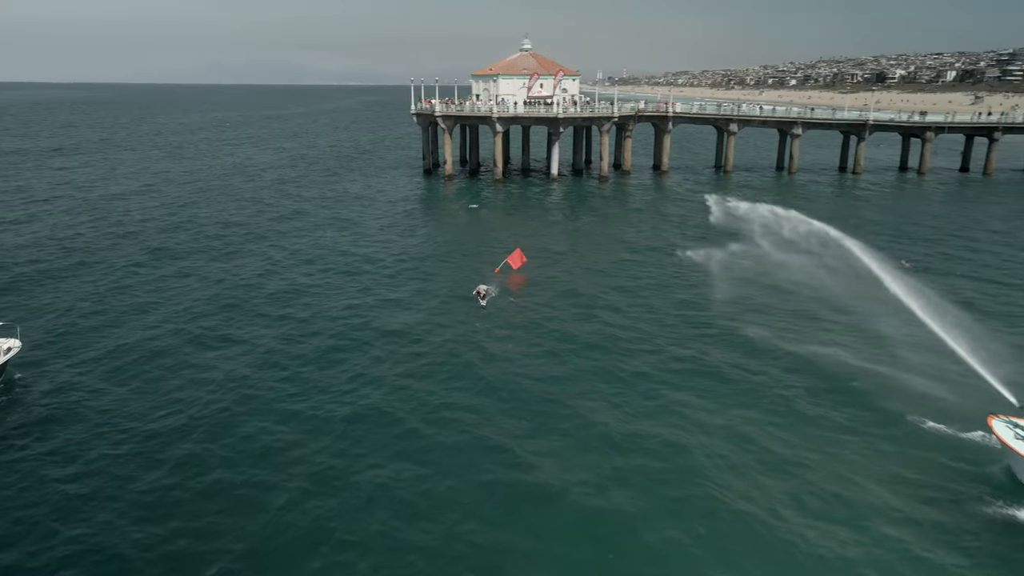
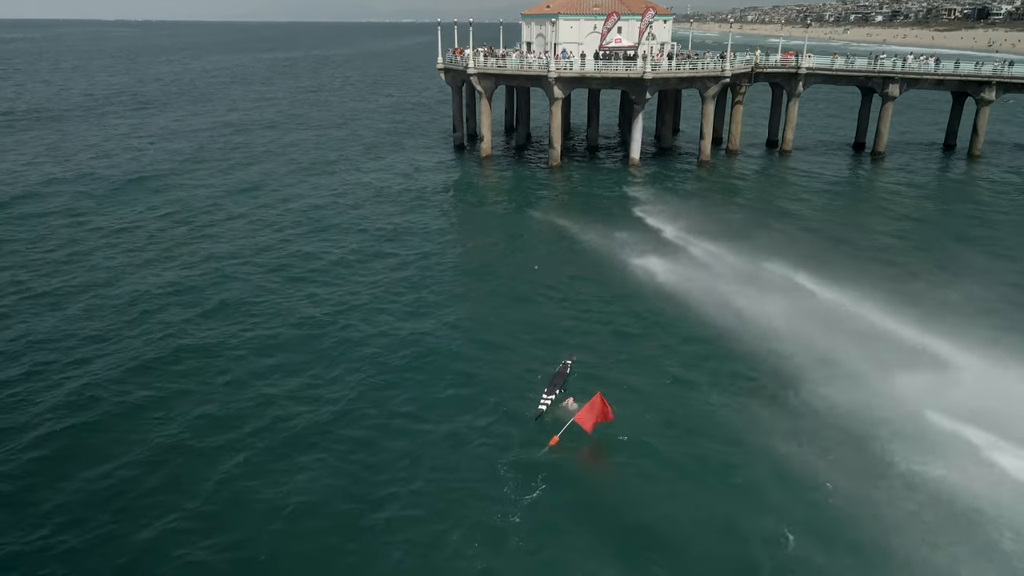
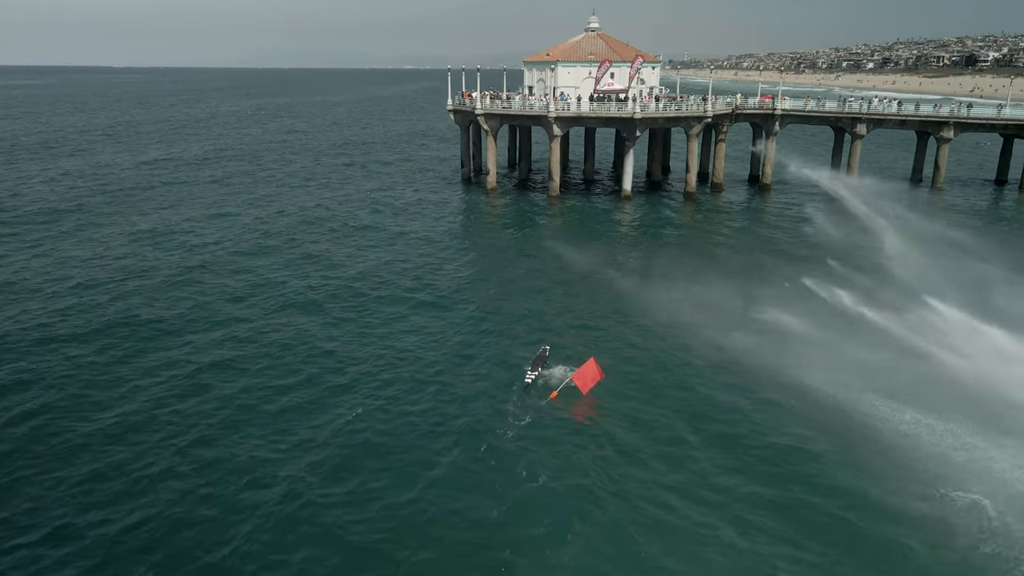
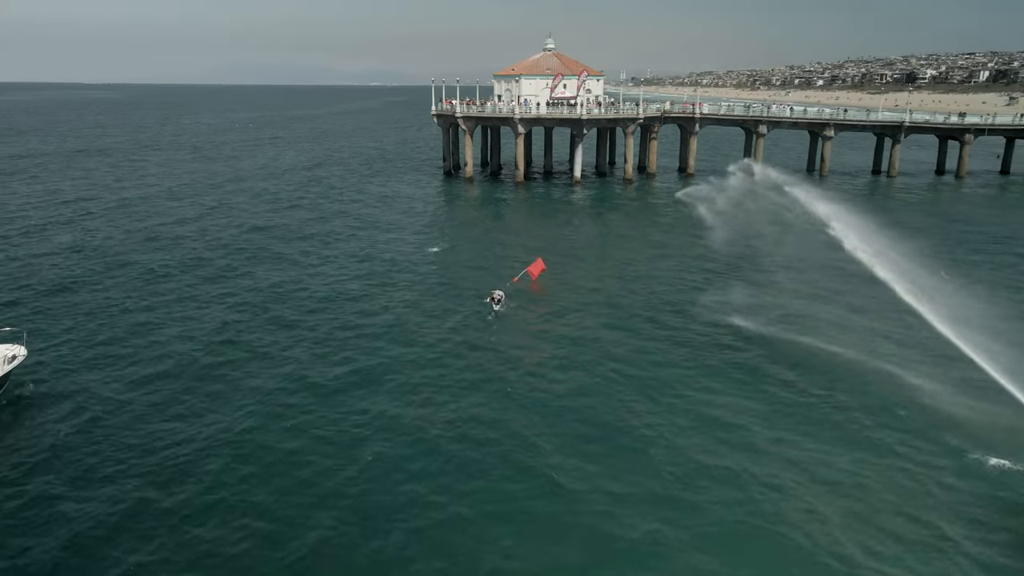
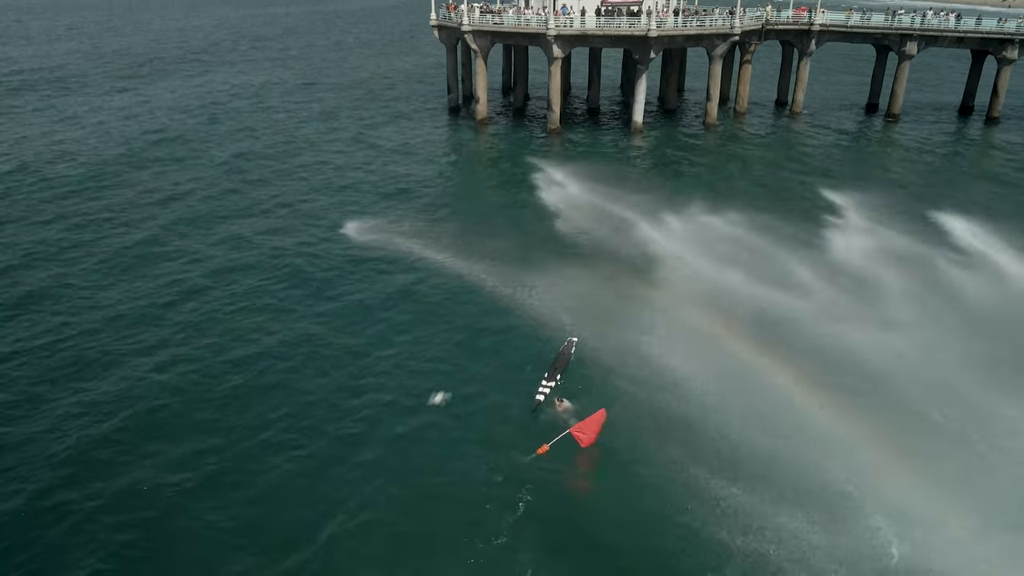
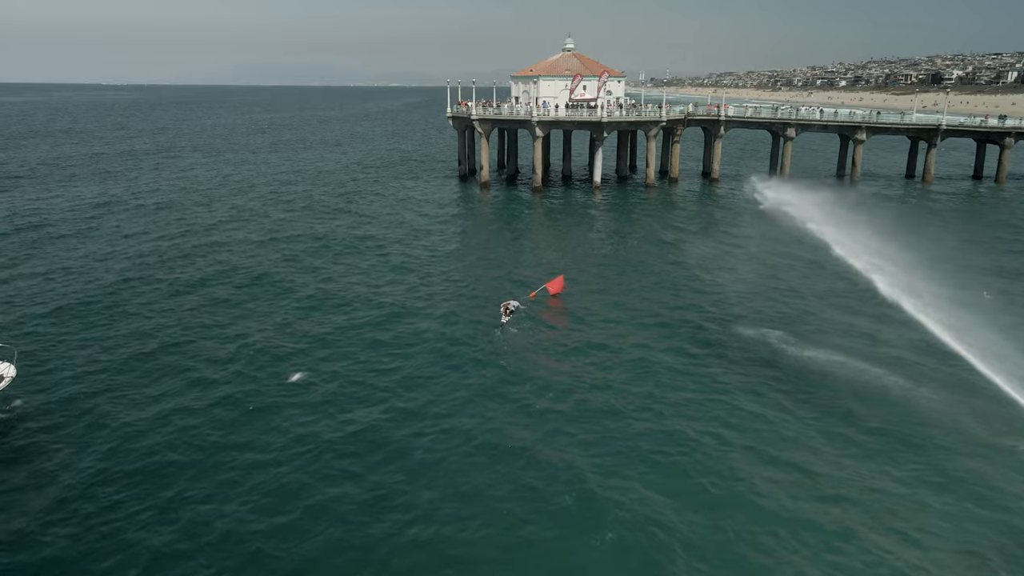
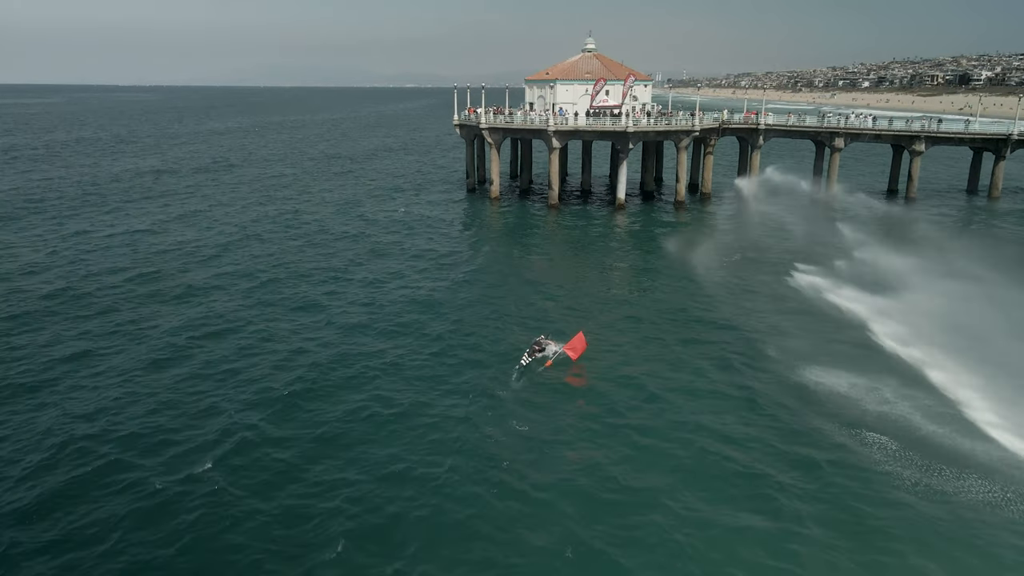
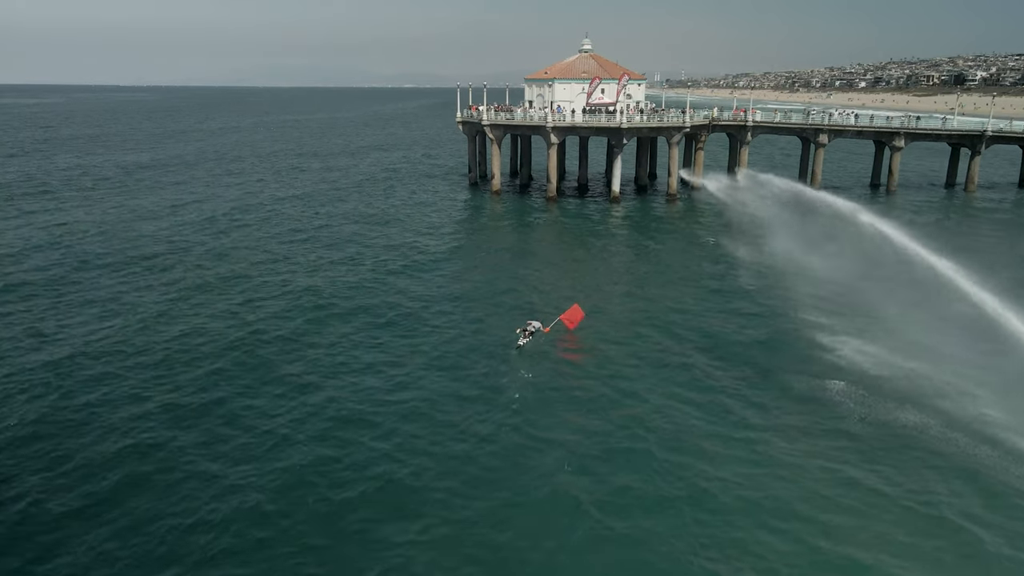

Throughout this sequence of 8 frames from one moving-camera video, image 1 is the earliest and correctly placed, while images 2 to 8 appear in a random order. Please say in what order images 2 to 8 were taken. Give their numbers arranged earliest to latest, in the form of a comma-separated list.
4, 6, 8, 7, 3, 2, 5
